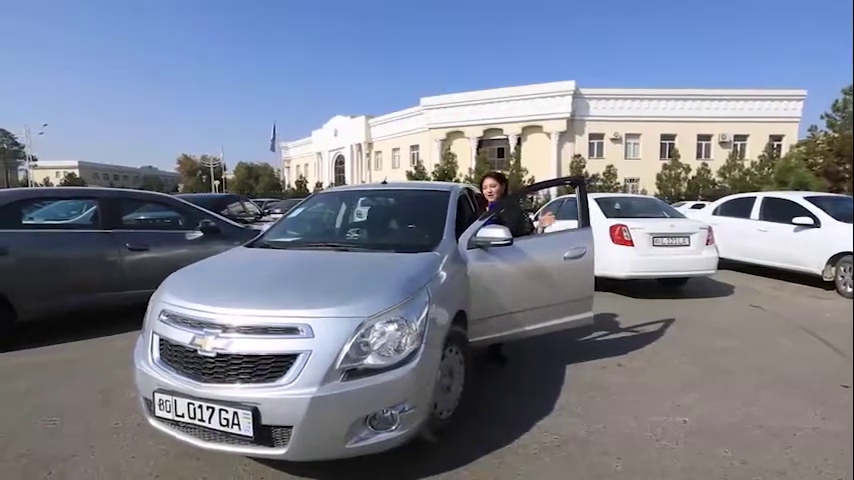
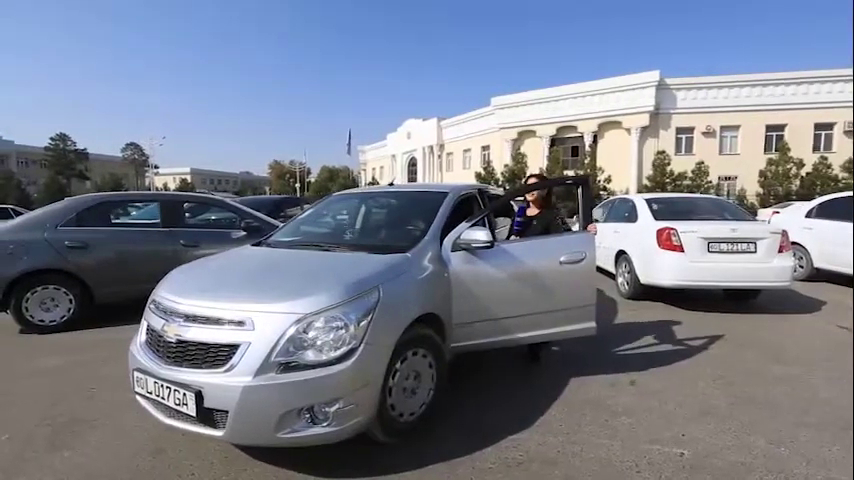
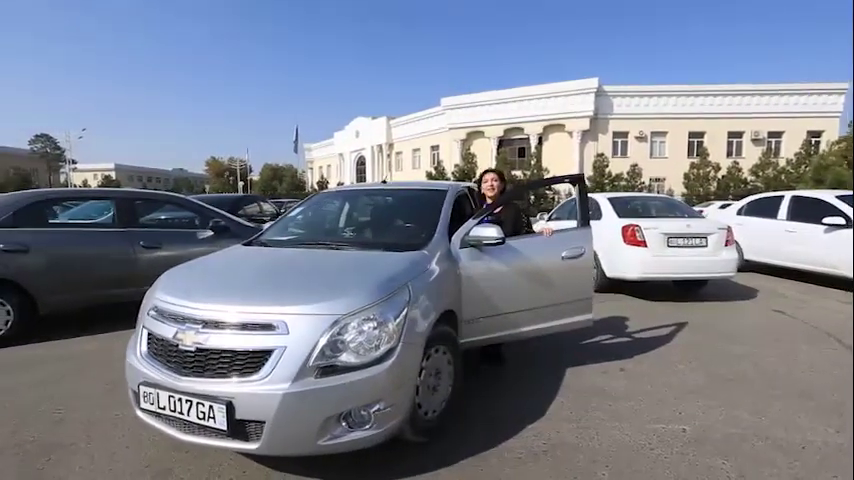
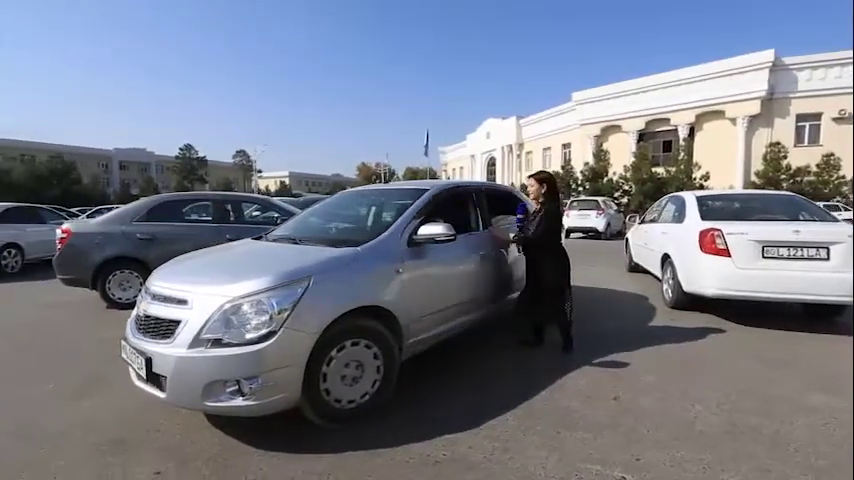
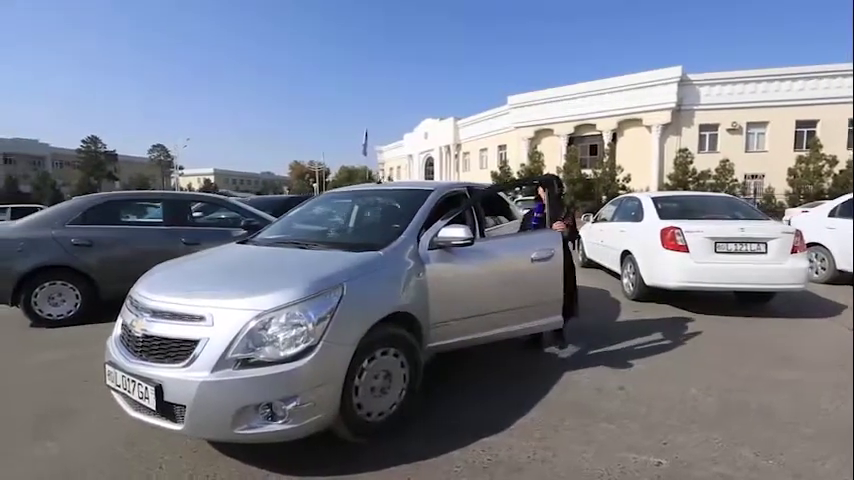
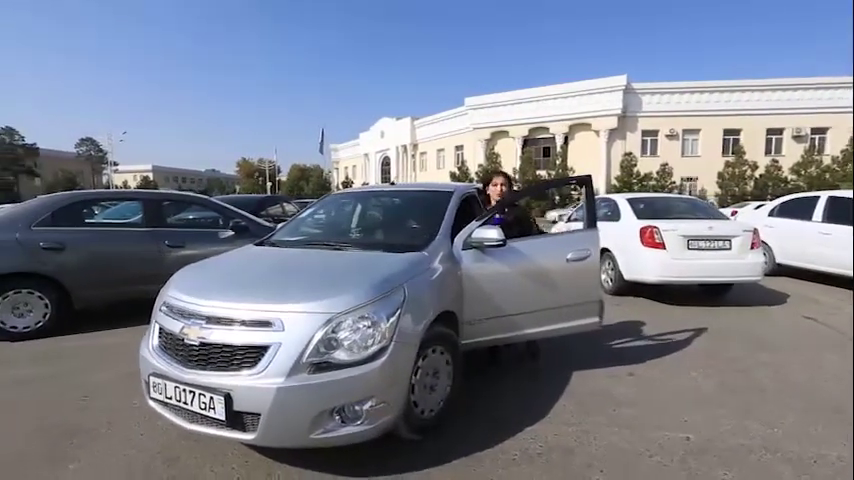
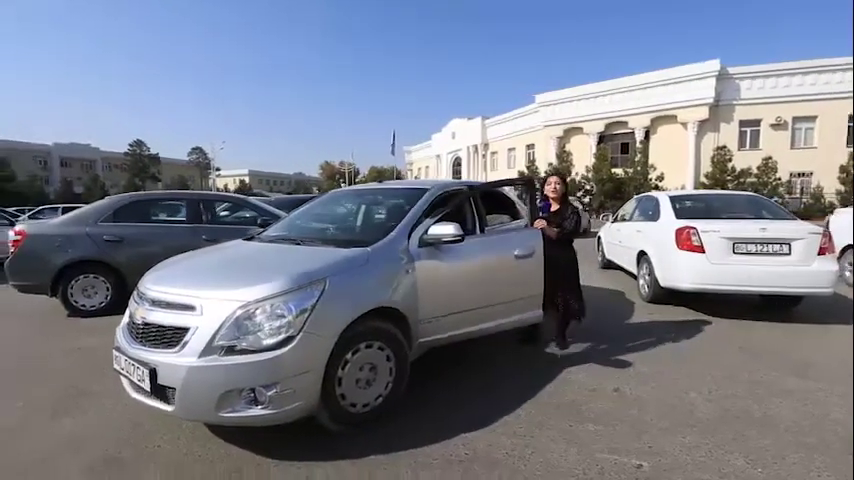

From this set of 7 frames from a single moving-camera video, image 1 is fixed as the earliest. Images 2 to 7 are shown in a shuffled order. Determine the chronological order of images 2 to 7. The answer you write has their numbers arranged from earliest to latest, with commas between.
3, 6, 2, 5, 7, 4
